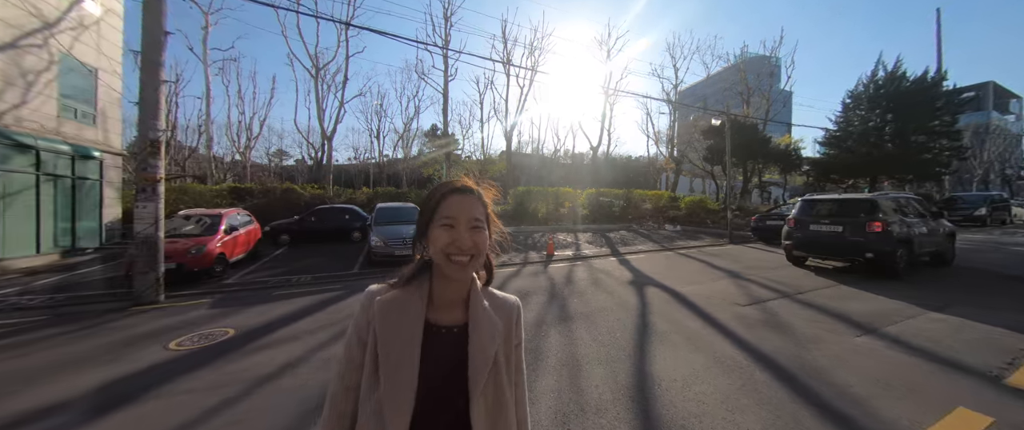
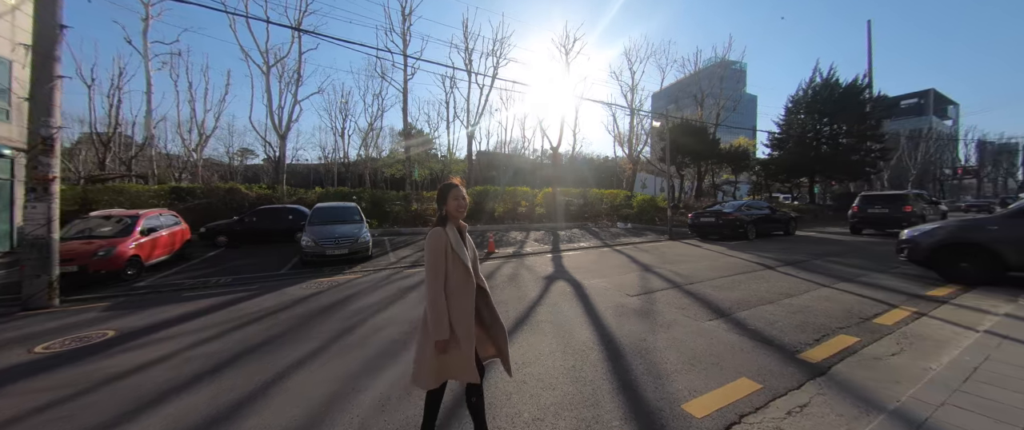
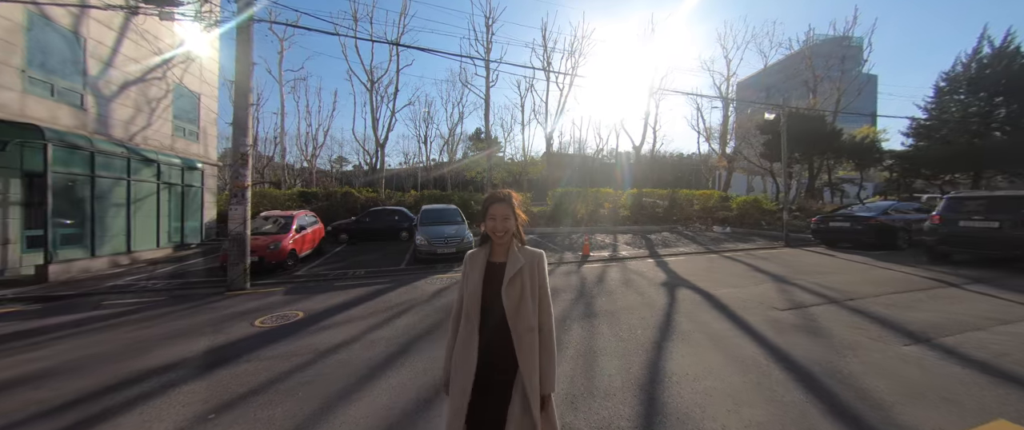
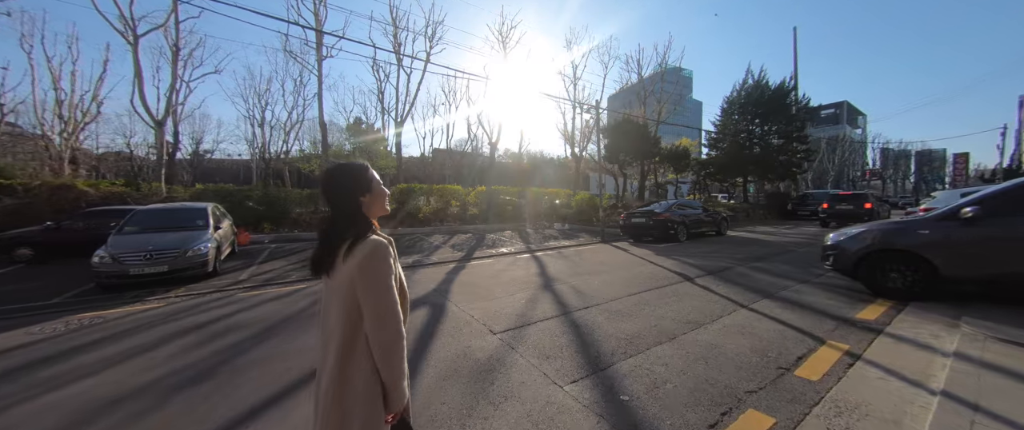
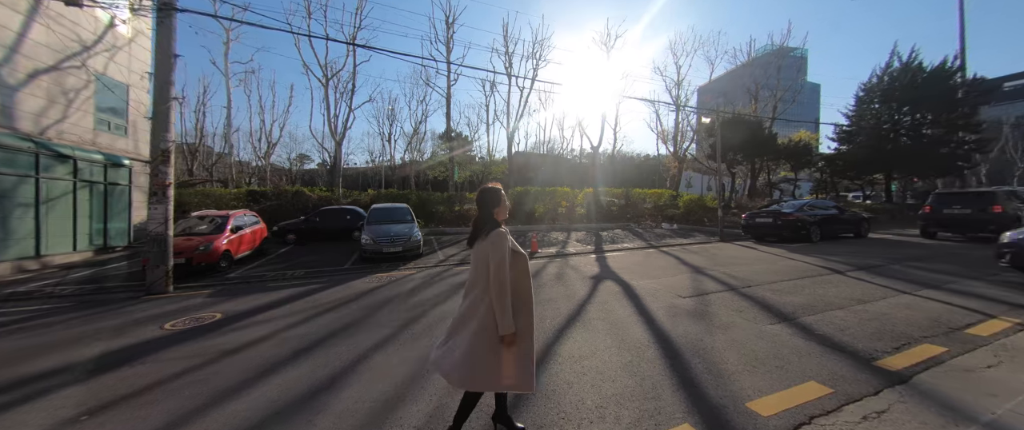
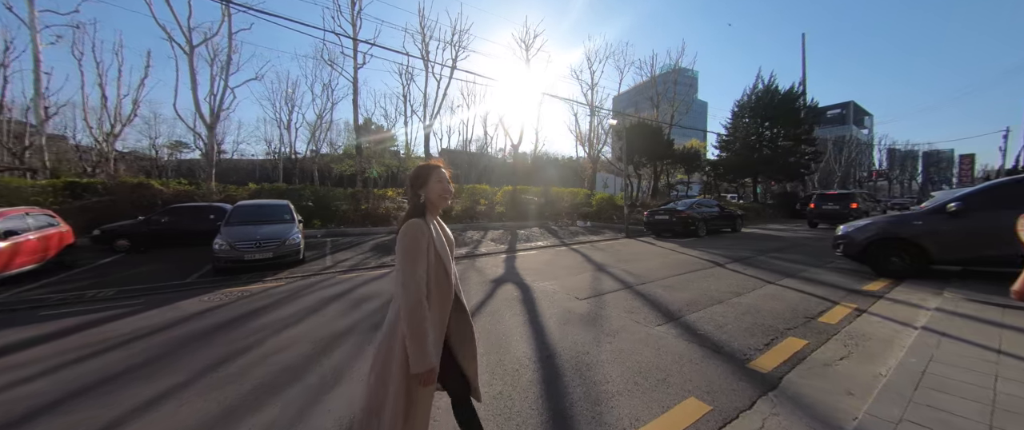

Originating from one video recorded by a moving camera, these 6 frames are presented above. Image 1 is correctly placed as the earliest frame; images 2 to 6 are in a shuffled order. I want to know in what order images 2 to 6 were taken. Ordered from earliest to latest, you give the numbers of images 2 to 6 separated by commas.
3, 5, 2, 6, 4
